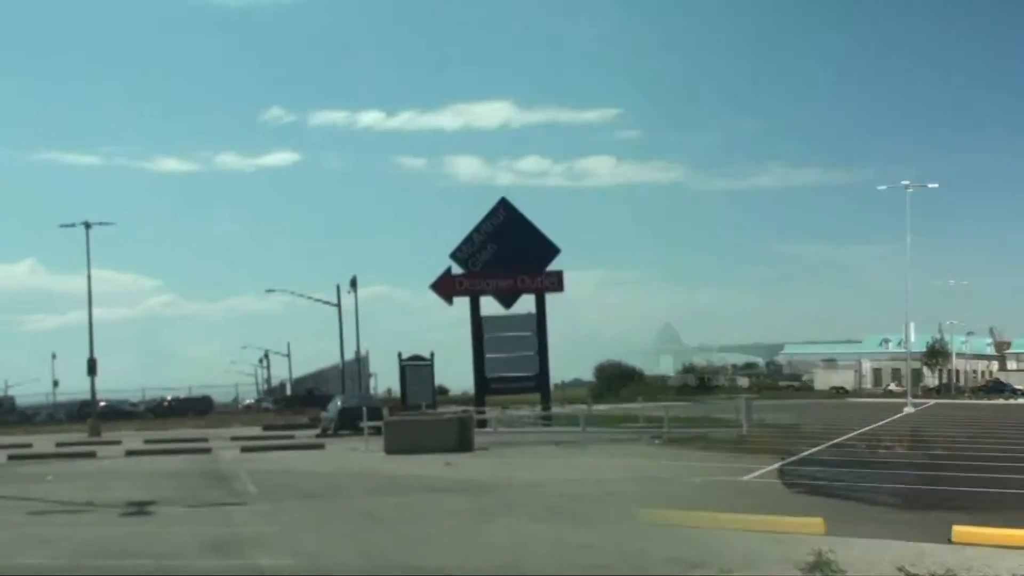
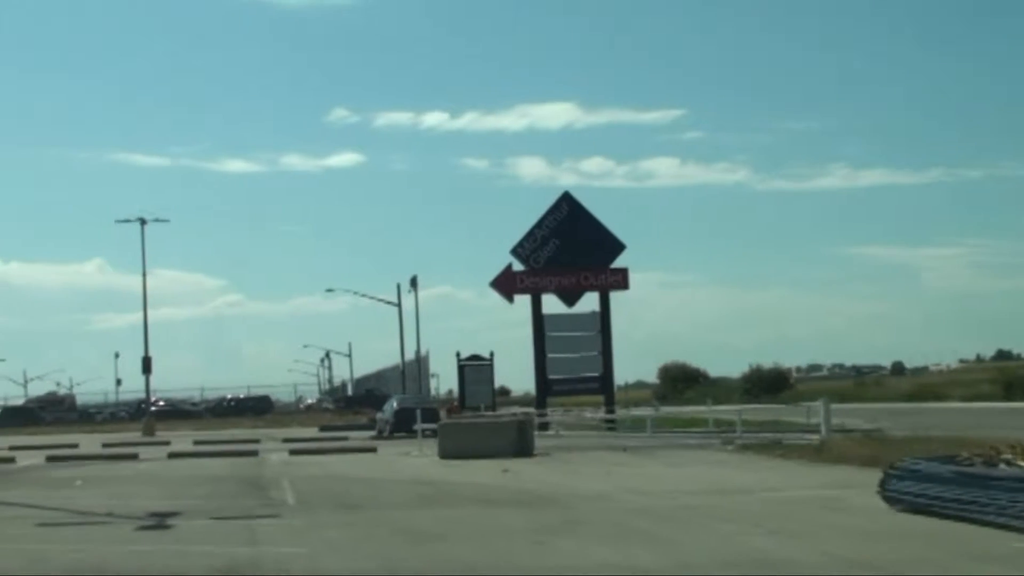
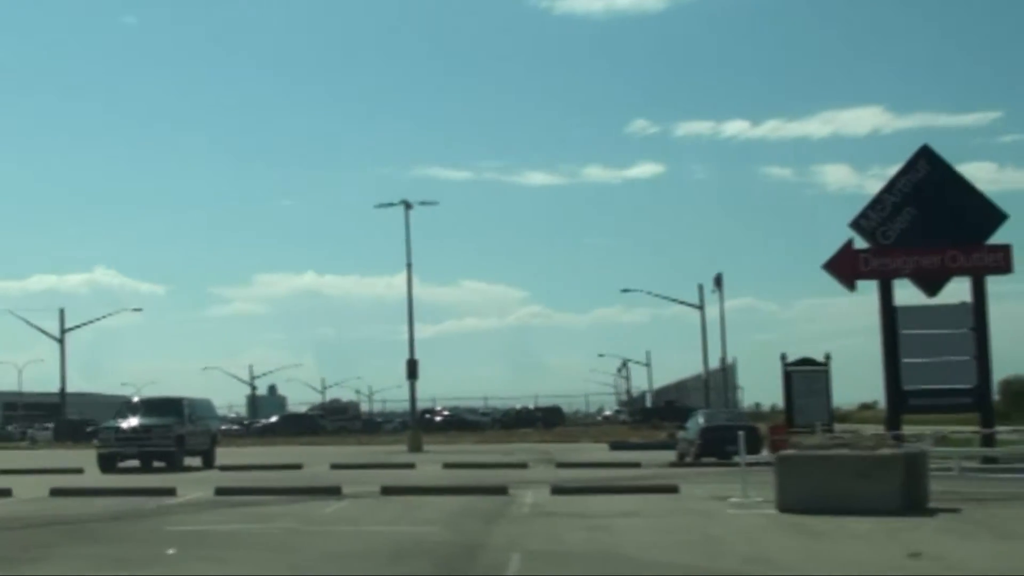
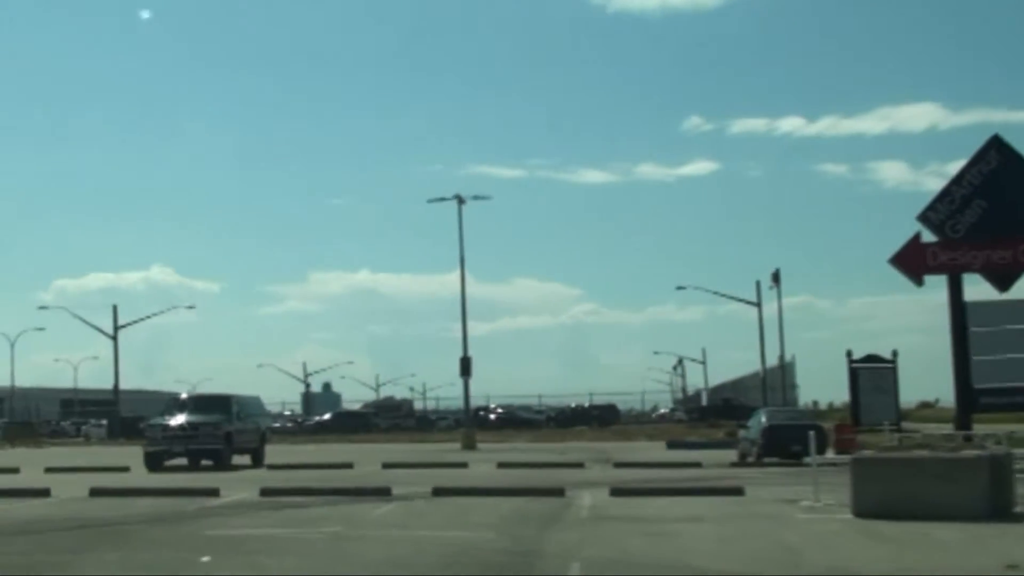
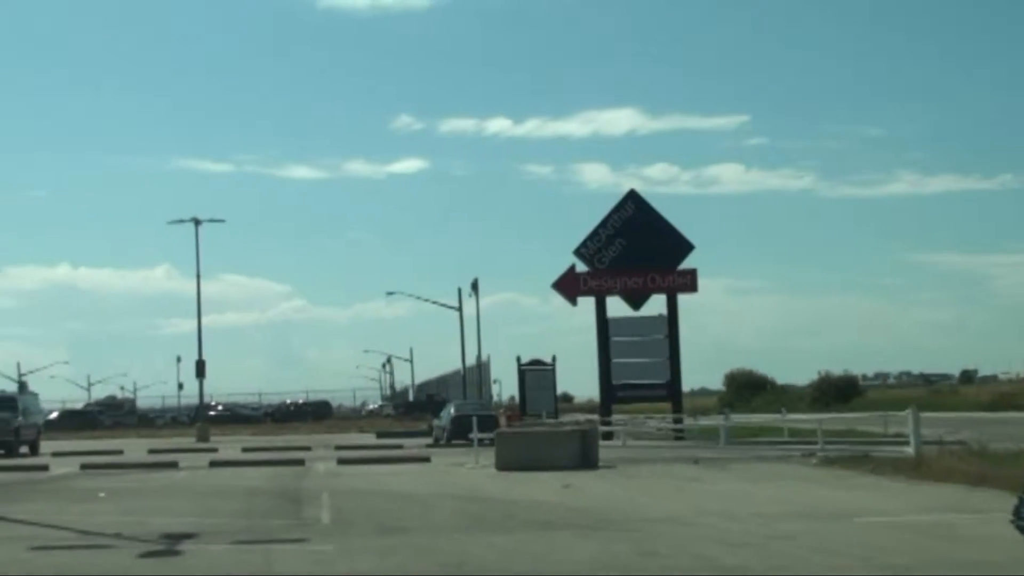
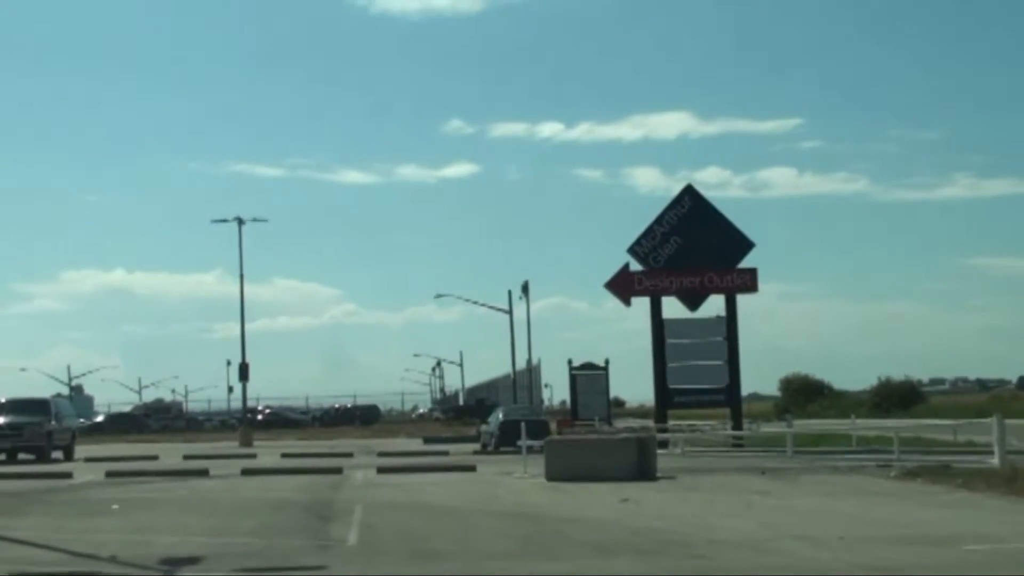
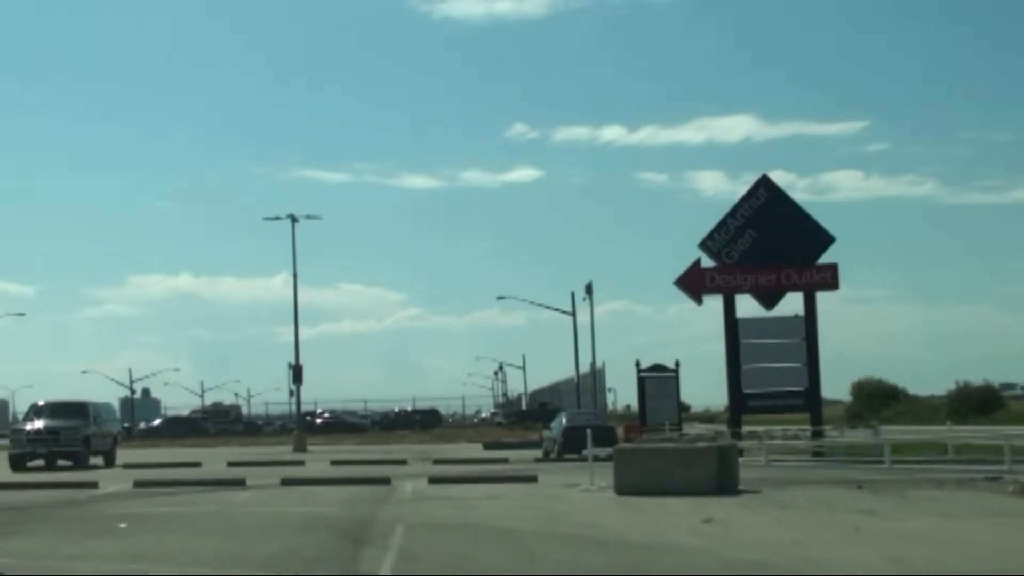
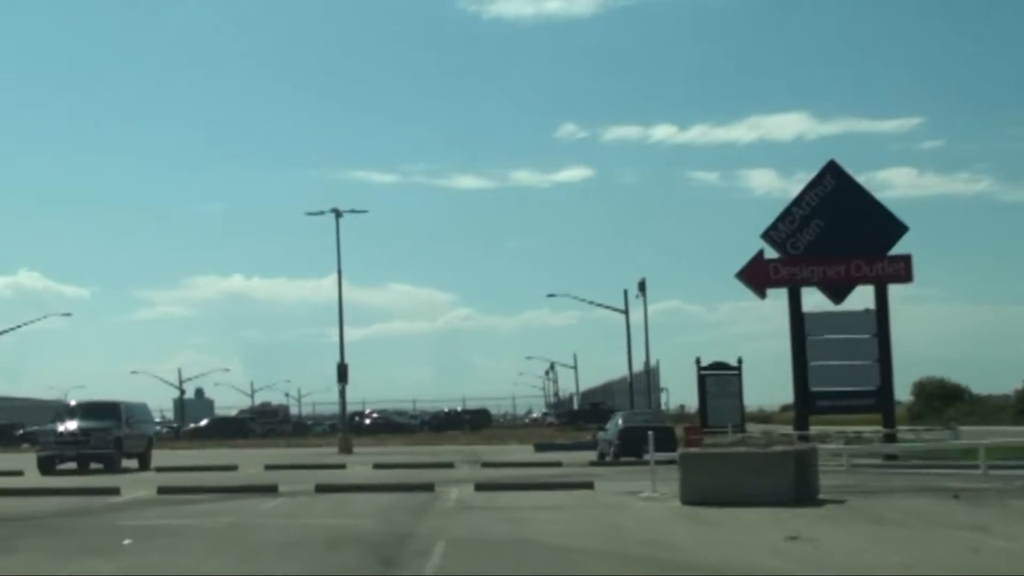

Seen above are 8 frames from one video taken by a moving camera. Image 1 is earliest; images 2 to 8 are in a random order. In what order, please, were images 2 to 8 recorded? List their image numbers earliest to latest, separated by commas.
2, 5, 6, 7, 8, 3, 4
